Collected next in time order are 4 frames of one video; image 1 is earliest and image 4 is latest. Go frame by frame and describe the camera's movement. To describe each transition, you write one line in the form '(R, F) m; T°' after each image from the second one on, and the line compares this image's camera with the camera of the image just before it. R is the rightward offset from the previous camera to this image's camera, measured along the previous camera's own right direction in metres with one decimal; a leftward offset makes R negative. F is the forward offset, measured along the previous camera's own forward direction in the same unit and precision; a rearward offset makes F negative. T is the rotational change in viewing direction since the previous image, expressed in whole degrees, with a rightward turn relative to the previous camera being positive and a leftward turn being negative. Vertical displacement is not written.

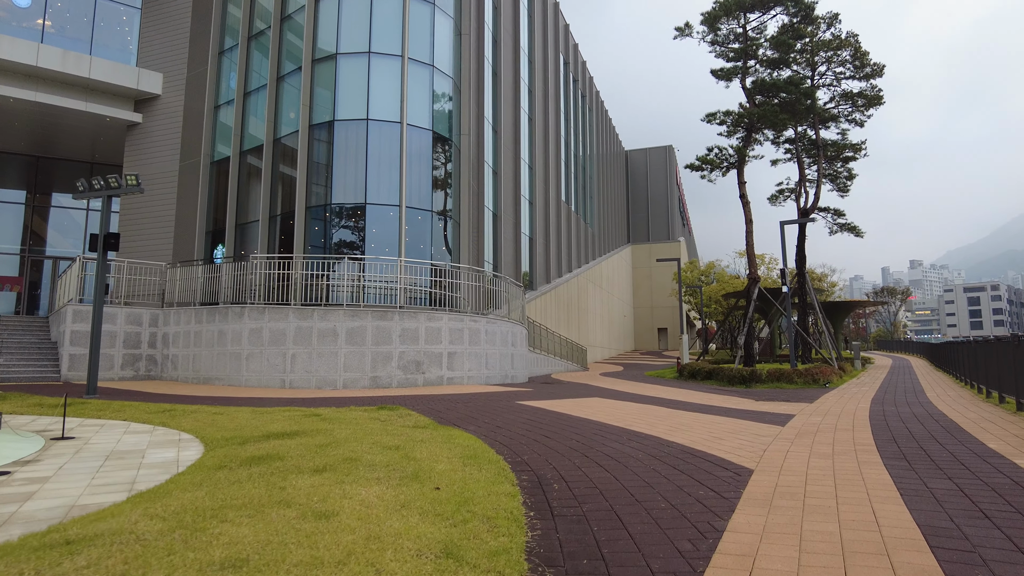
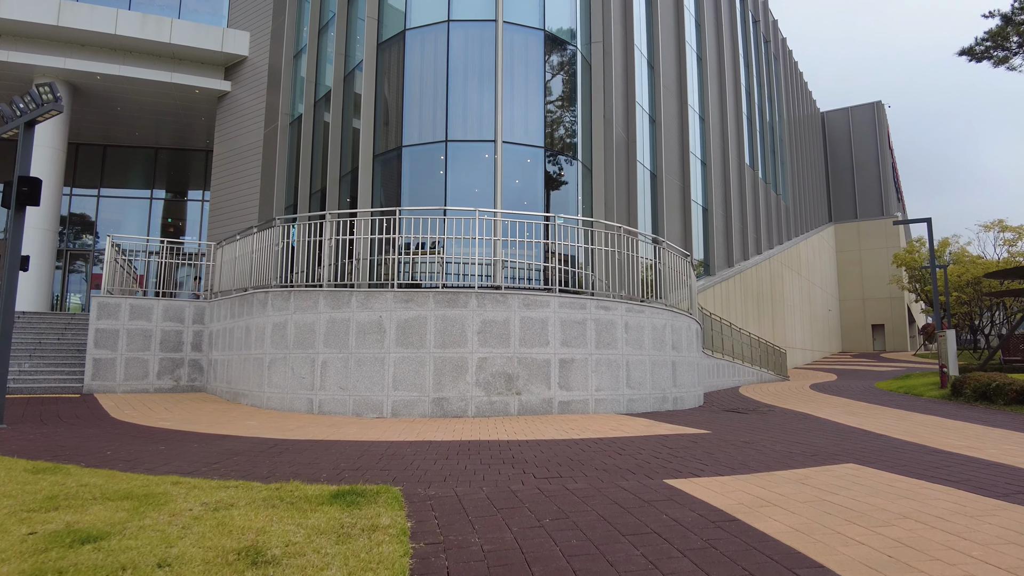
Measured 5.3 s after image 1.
(+0.3, +6.0) m; -15°
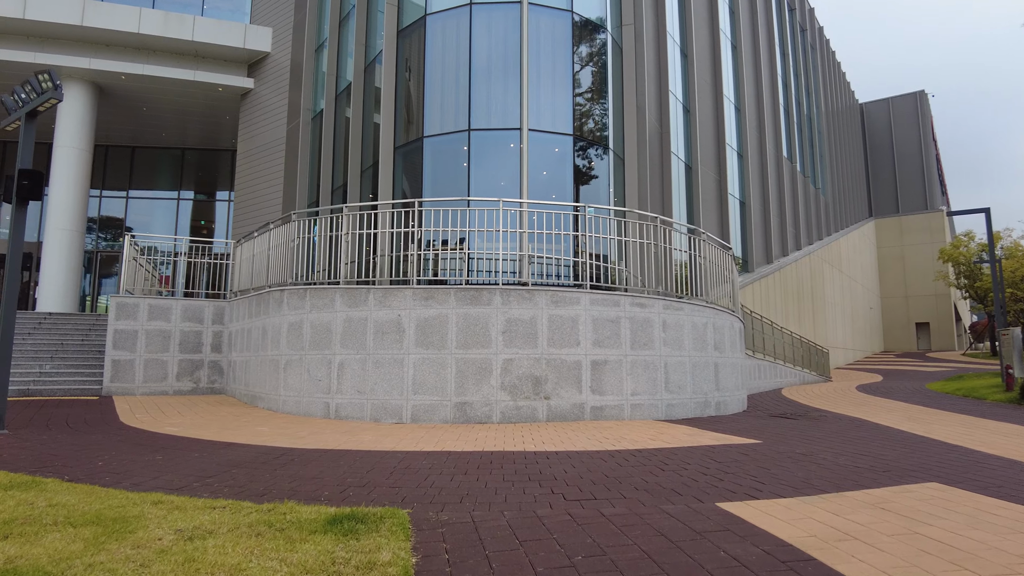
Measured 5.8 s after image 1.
(0.0, +0.7) m; -3°
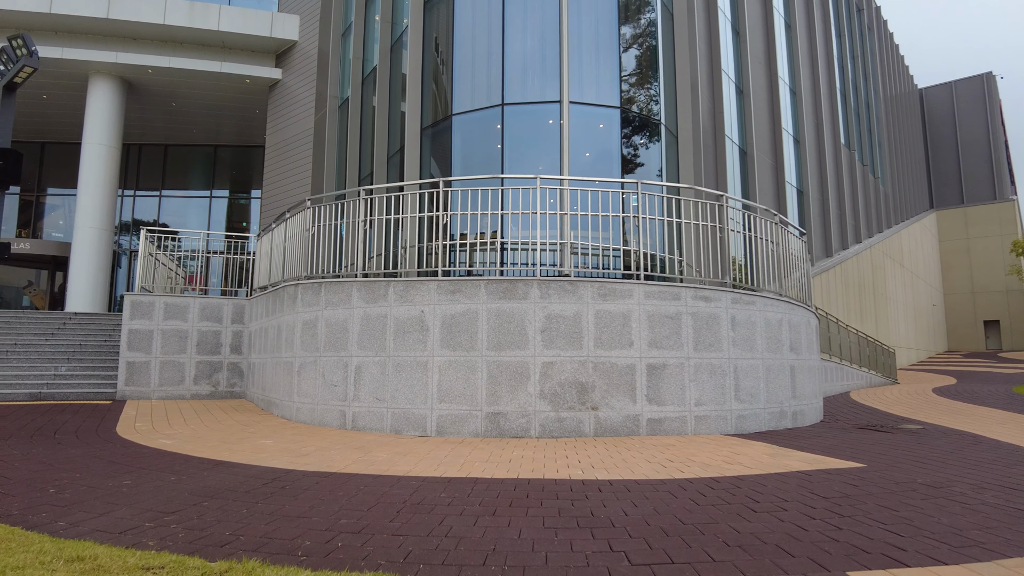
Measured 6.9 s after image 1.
(0.0, +1.2) m; -4°
